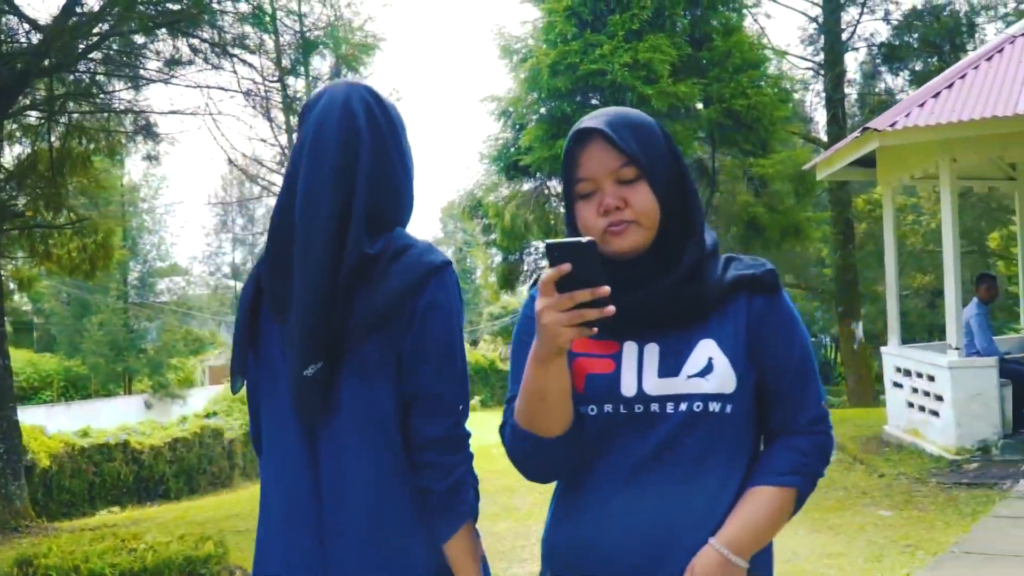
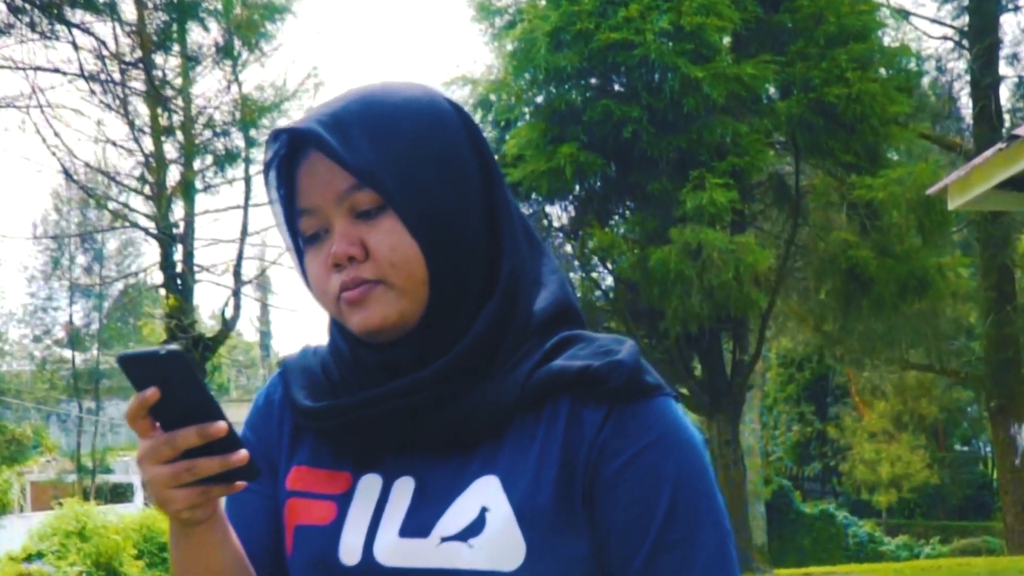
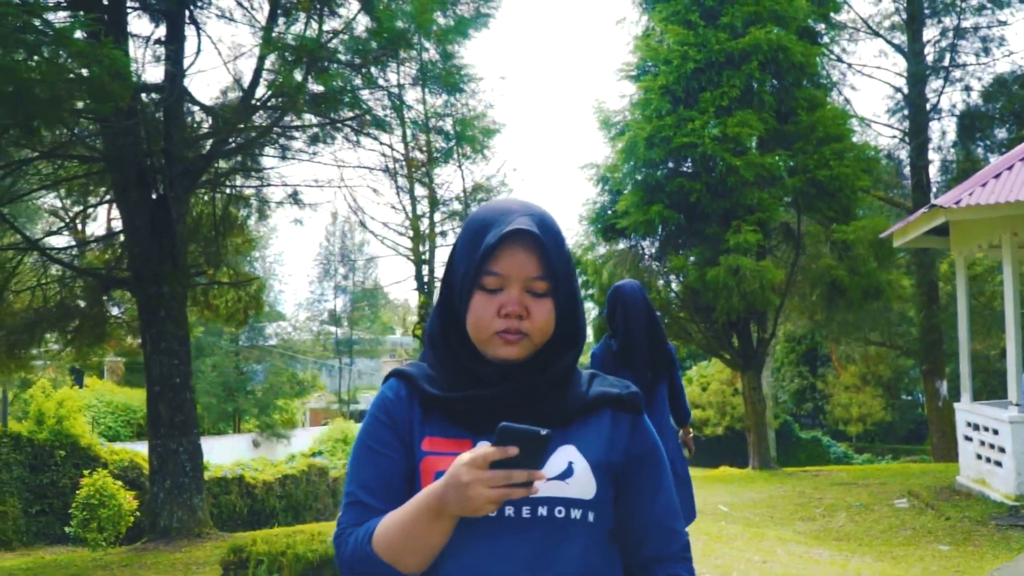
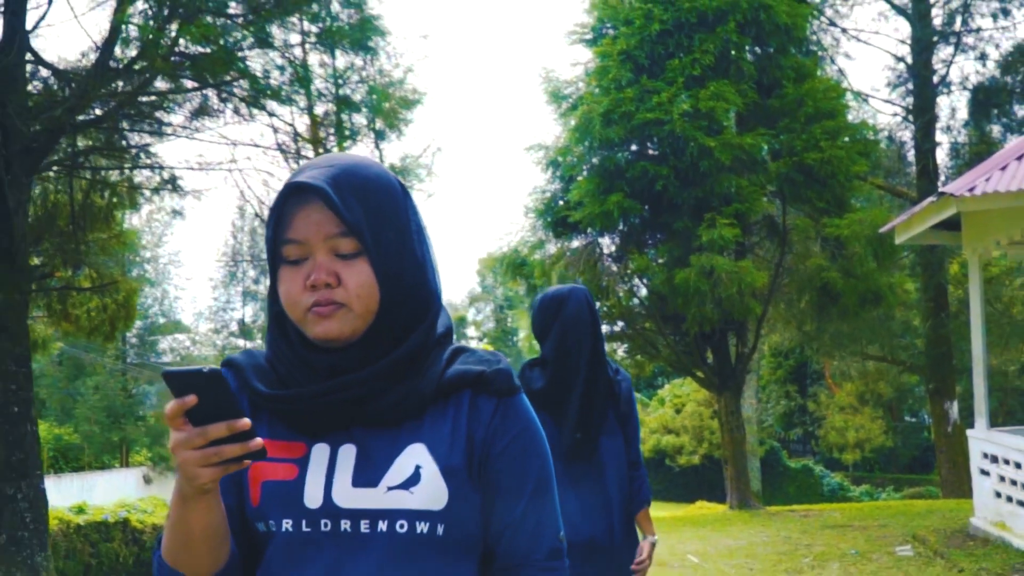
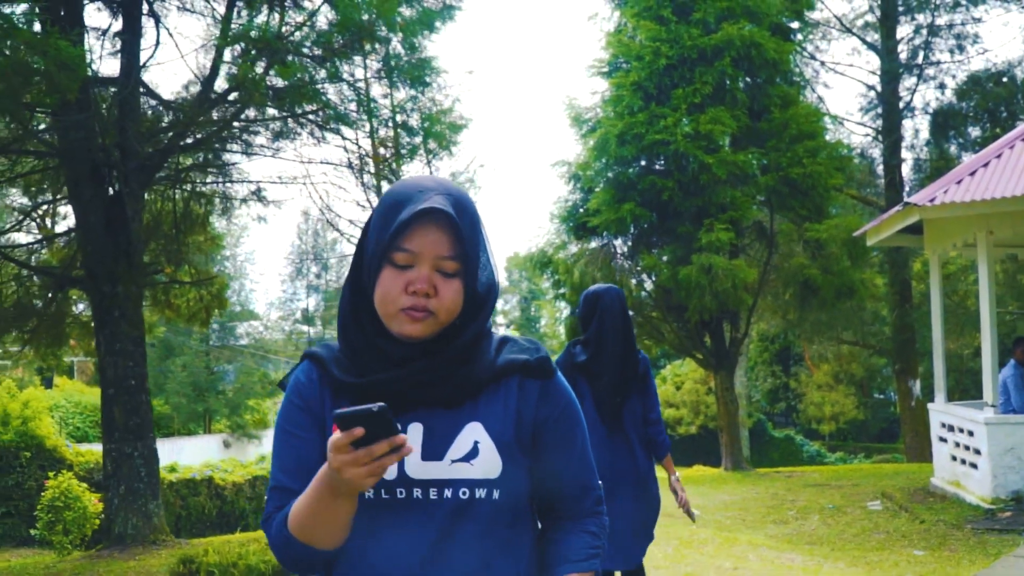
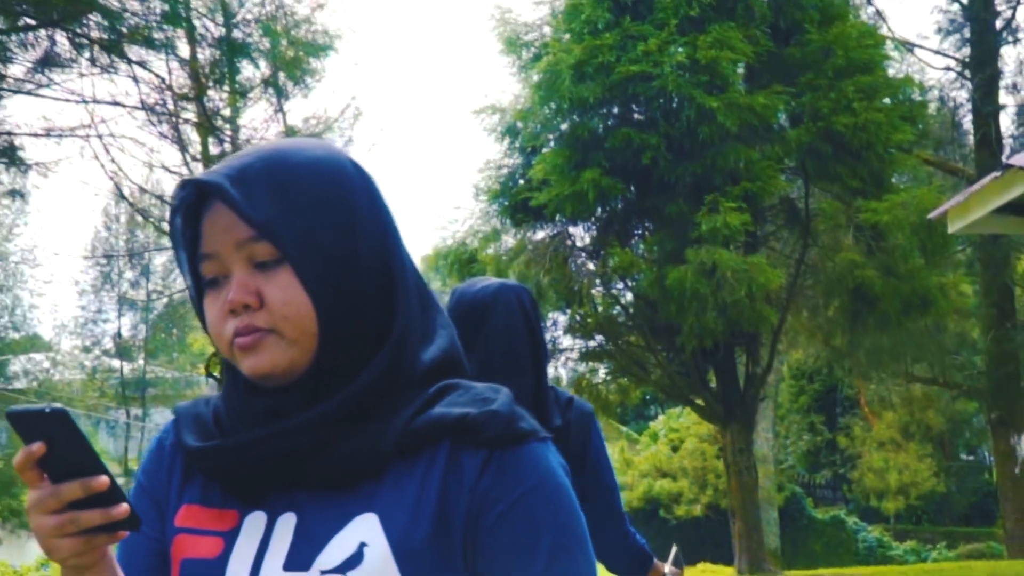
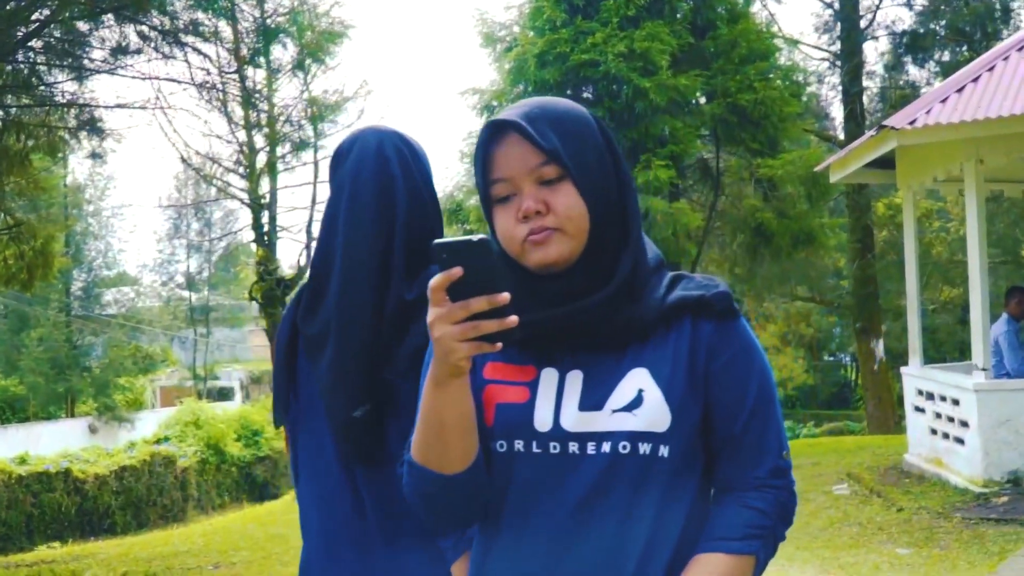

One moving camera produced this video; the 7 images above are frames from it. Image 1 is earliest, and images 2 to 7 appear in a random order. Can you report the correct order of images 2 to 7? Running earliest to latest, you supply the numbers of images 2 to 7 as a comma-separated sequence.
7, 2, 6, 4, 5, 3
